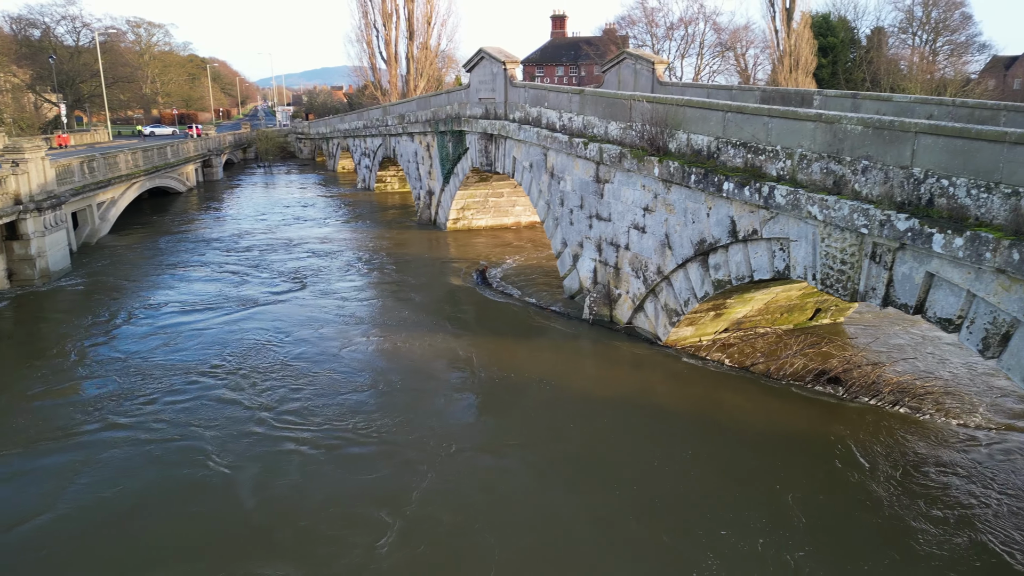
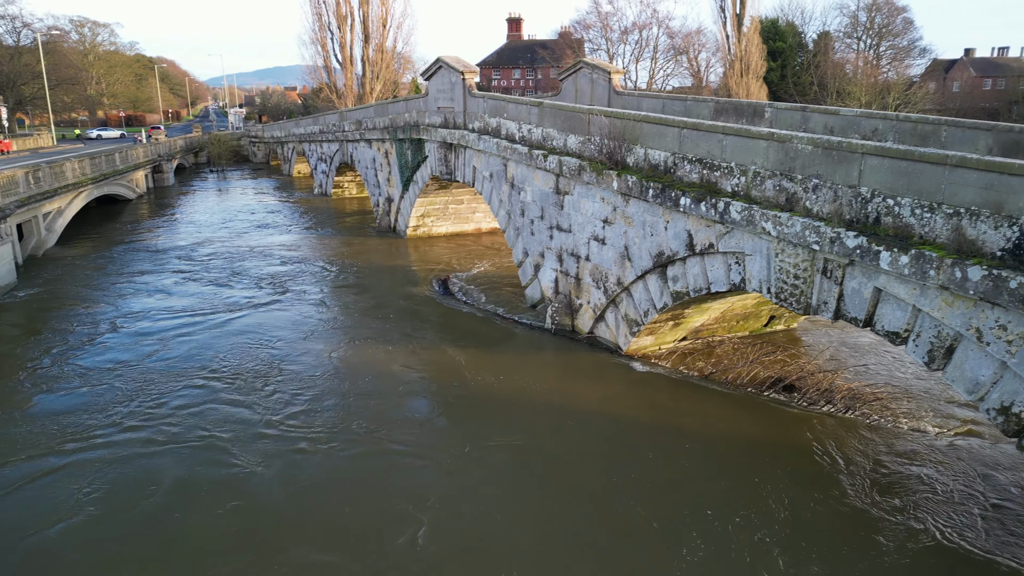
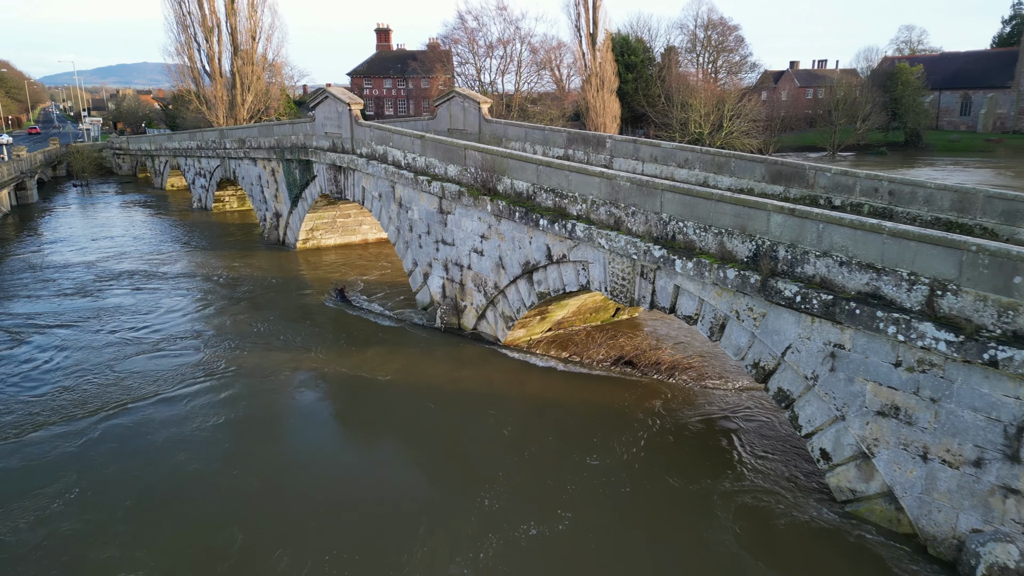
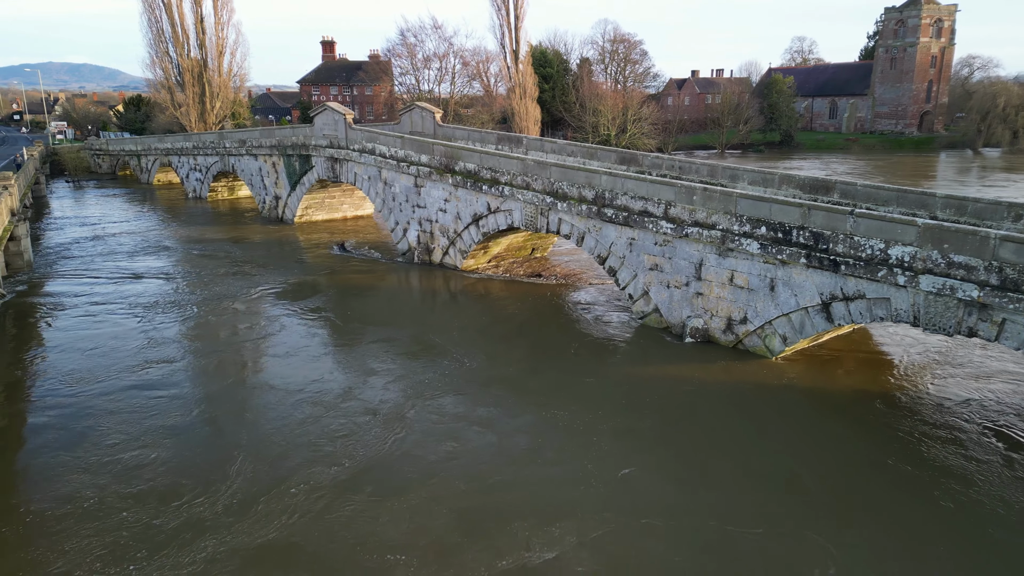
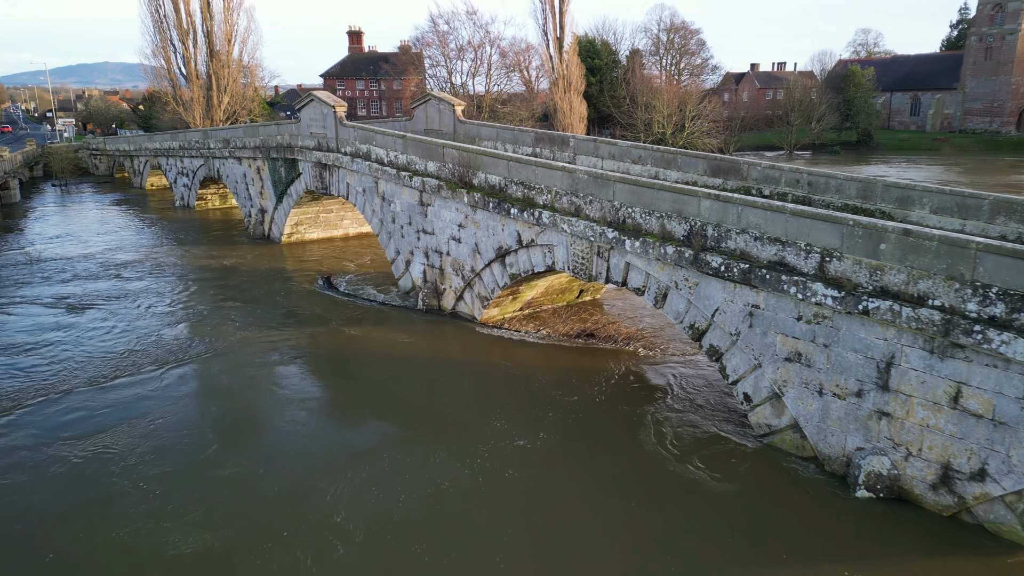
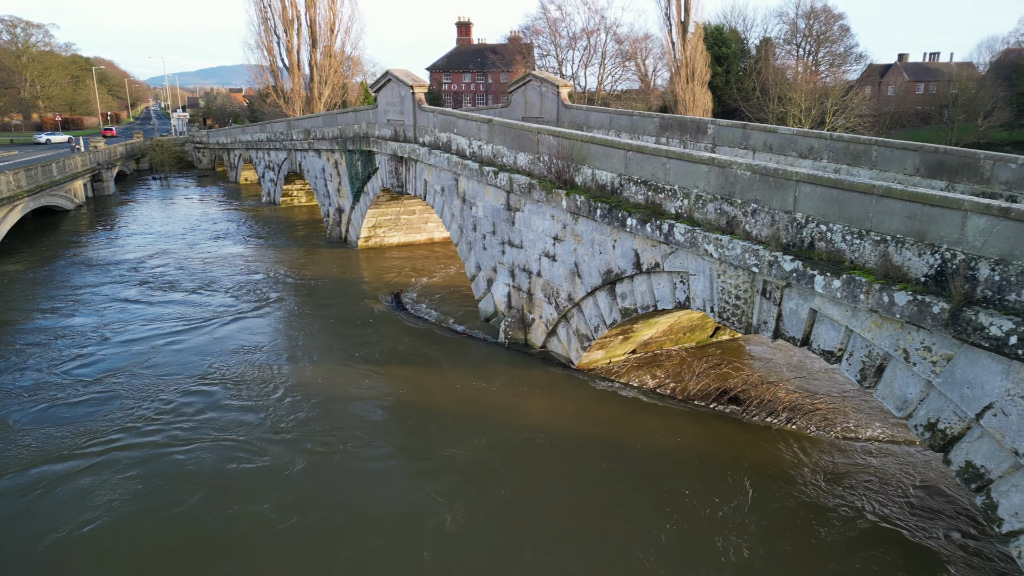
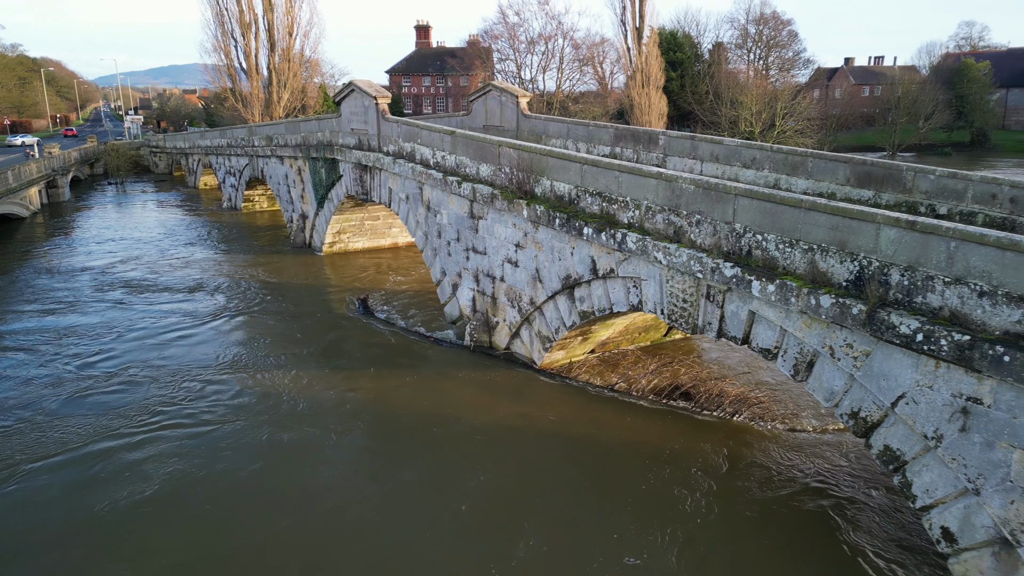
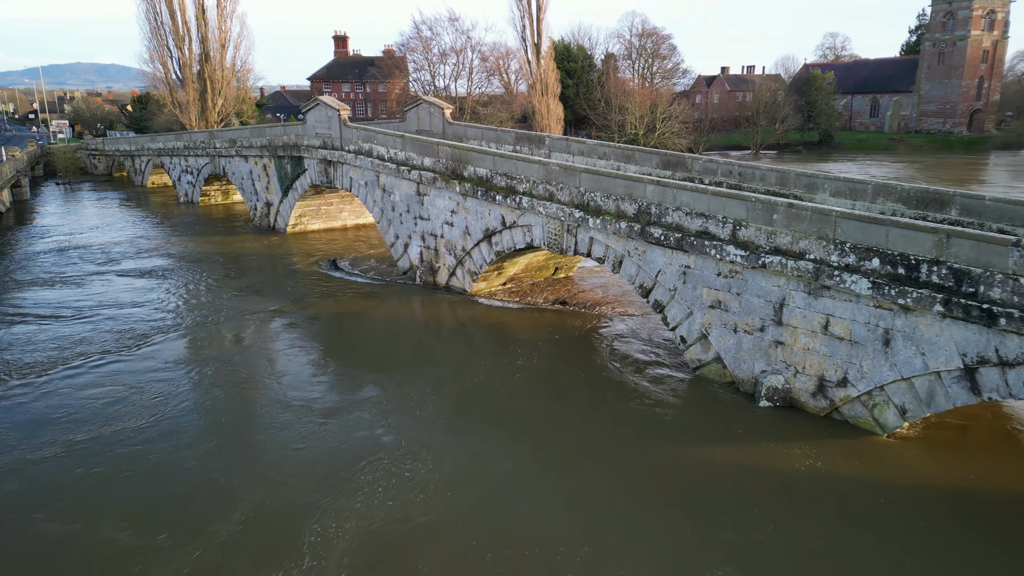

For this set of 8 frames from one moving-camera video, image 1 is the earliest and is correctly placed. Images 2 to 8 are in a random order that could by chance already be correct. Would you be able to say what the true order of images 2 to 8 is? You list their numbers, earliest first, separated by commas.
2, 6, 7, 3, 5, 8, 4
